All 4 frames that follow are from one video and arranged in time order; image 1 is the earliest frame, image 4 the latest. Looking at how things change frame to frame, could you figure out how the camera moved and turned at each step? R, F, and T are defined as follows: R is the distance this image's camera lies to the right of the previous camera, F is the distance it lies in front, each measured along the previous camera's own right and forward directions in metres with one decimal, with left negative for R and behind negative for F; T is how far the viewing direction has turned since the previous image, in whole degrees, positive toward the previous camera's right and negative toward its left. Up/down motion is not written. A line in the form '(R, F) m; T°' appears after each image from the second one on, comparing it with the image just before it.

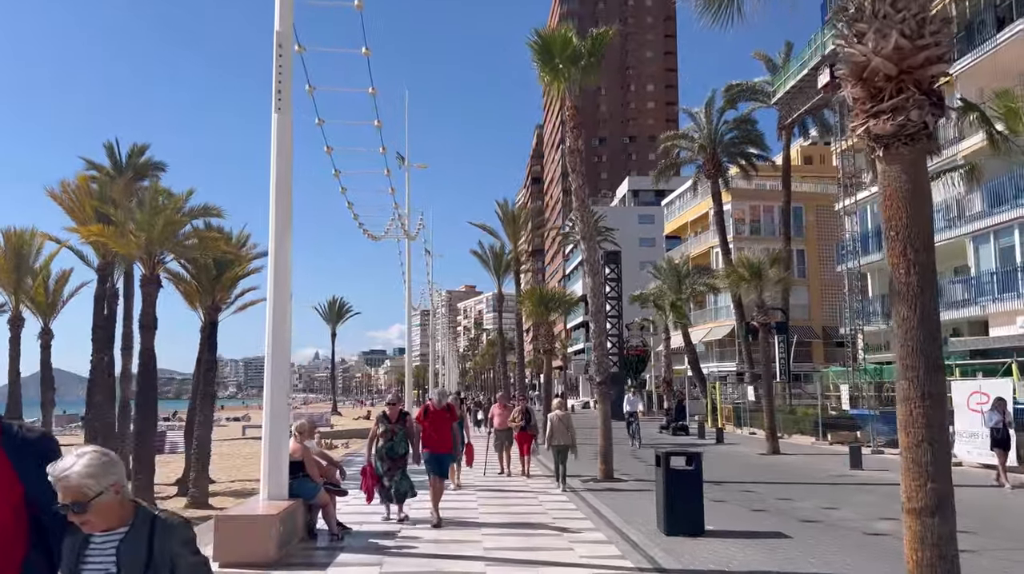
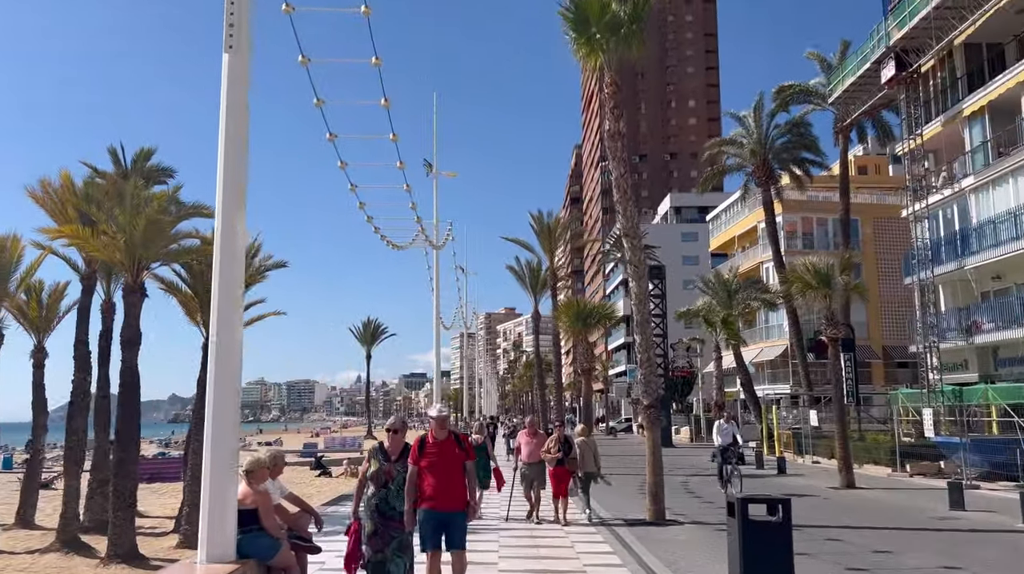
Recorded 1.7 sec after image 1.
(+0.2, +2.3) m; -3°
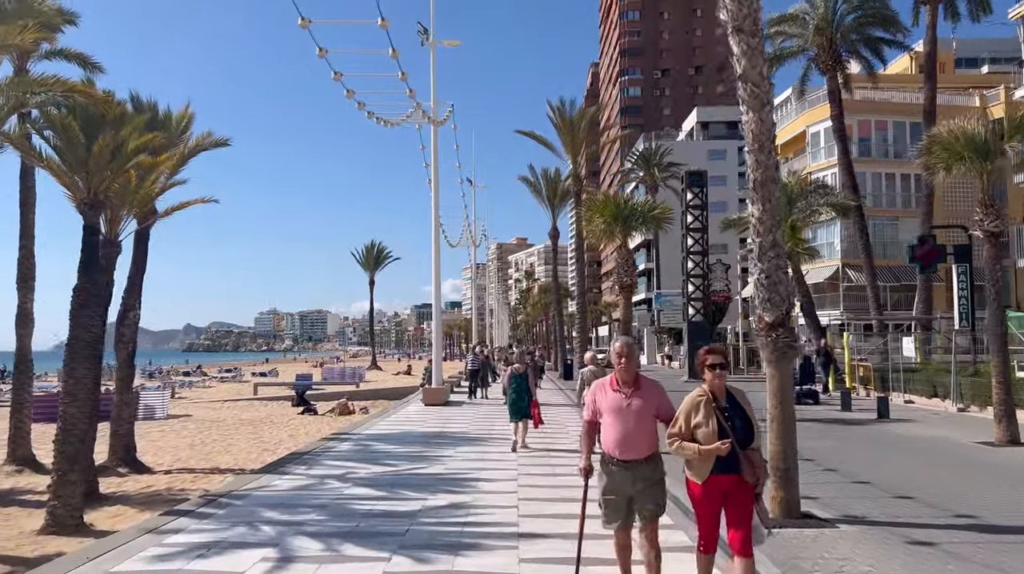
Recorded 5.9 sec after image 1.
(-0.2, +5.6) m; -1°
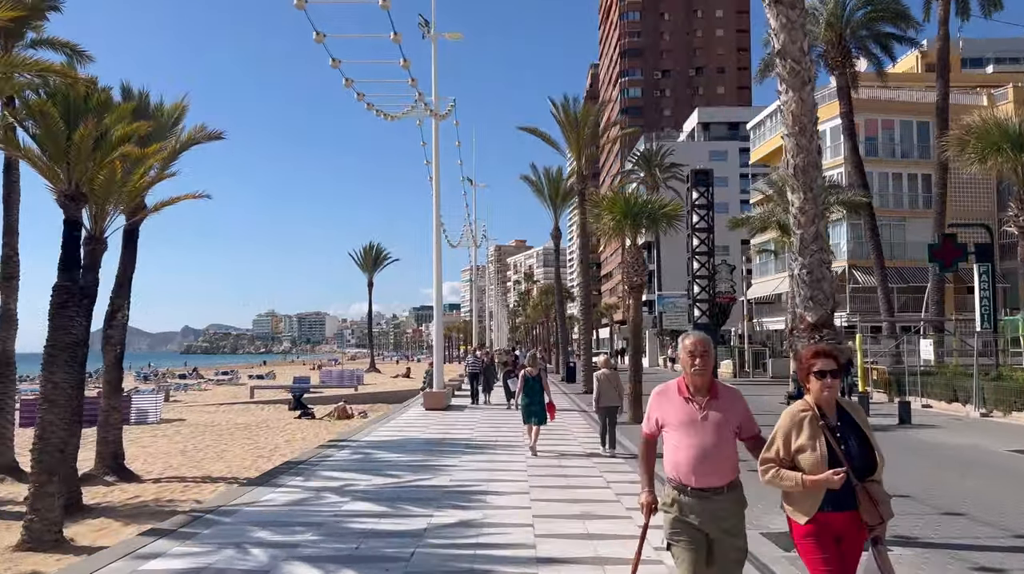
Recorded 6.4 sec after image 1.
(-0.2, +0.7) m; 0°
